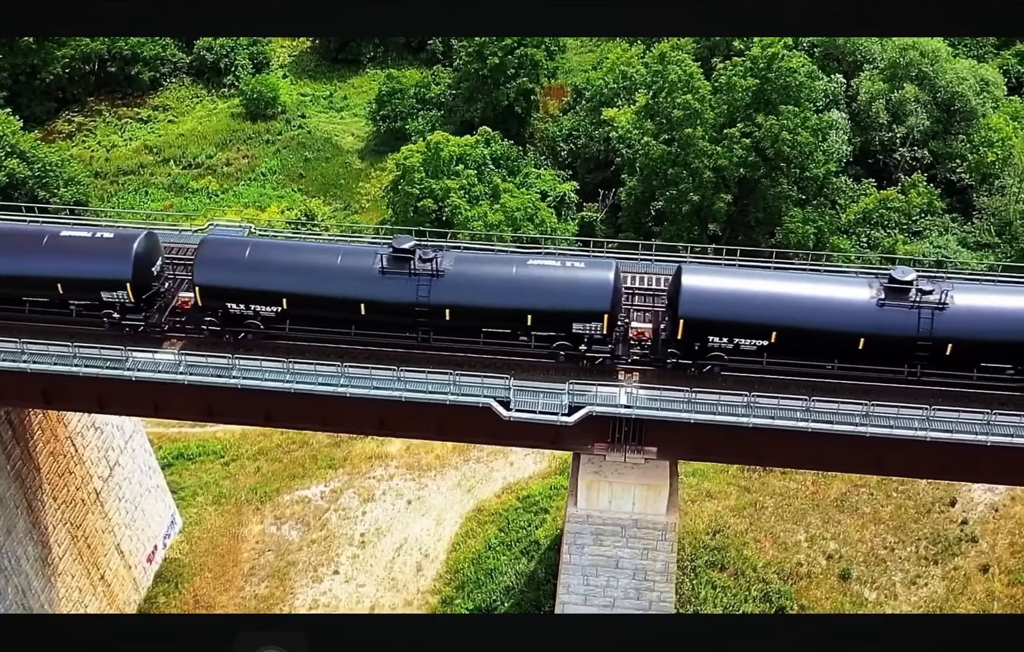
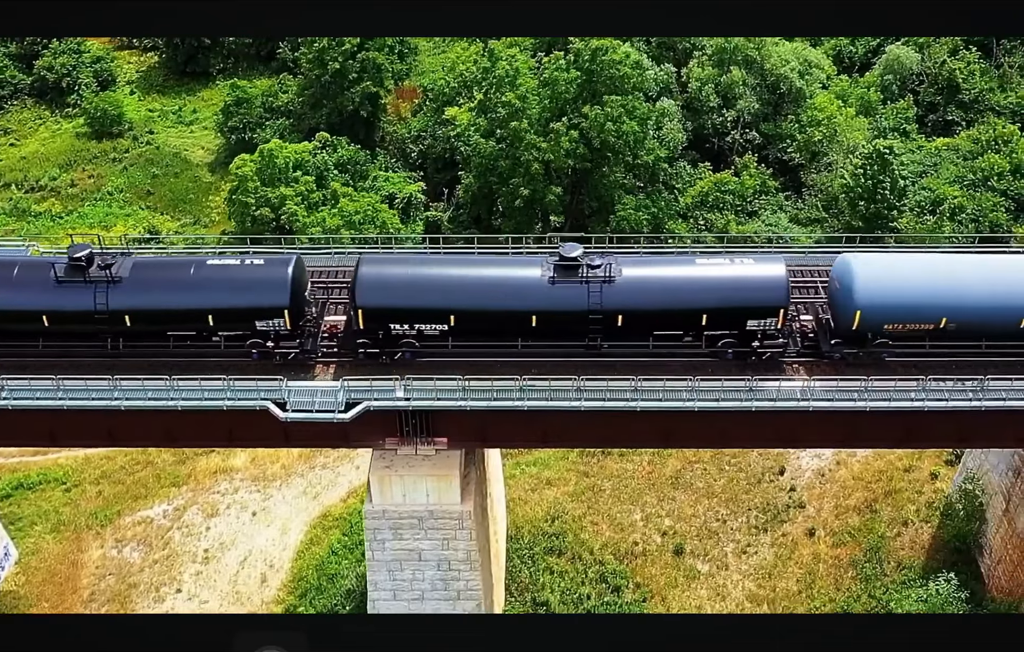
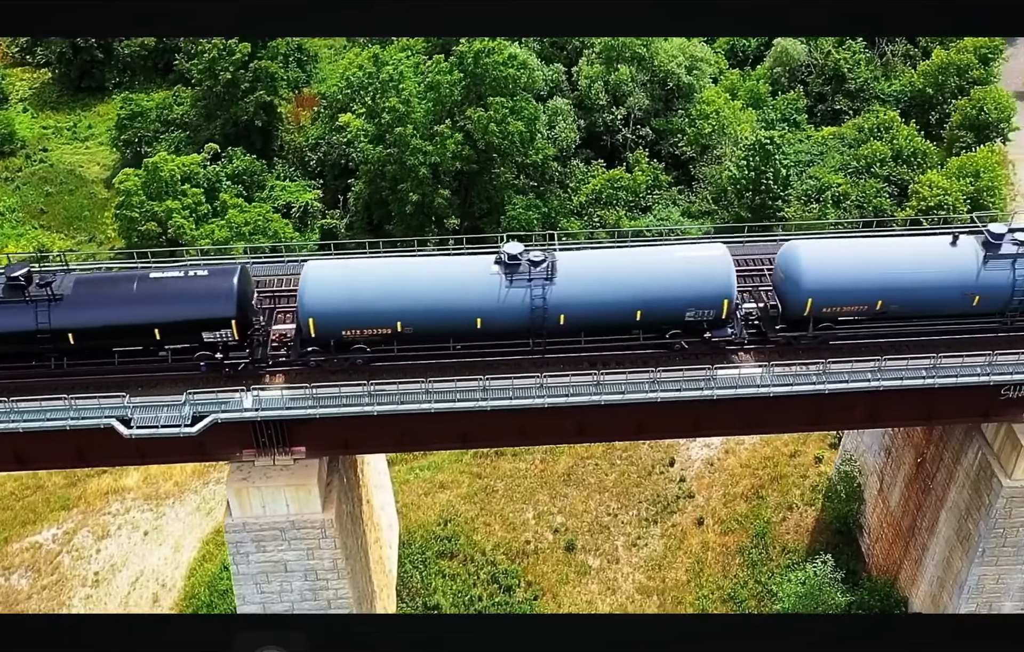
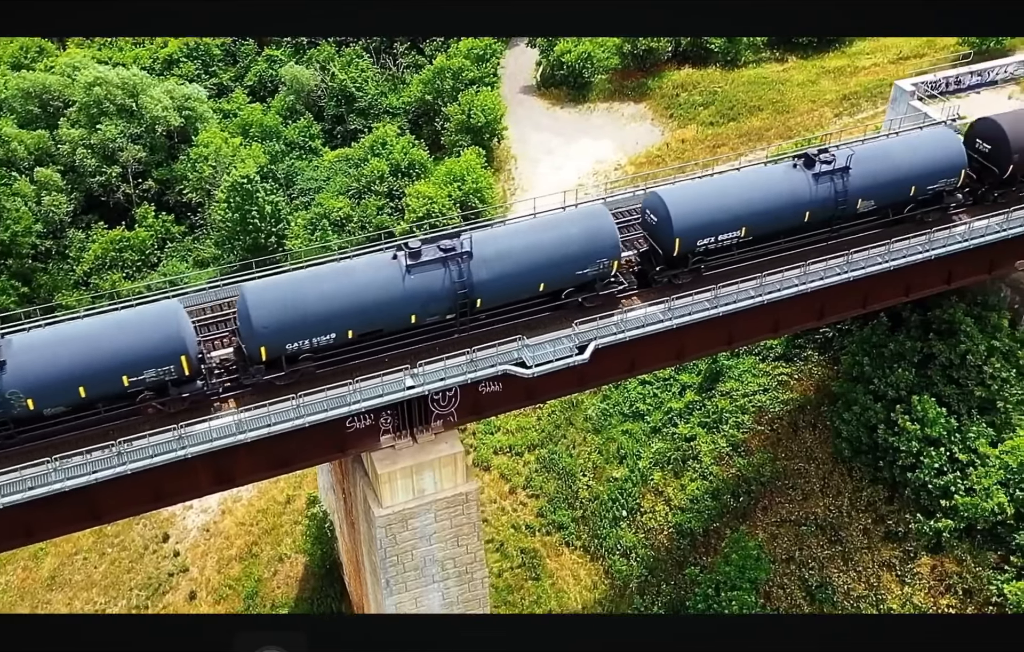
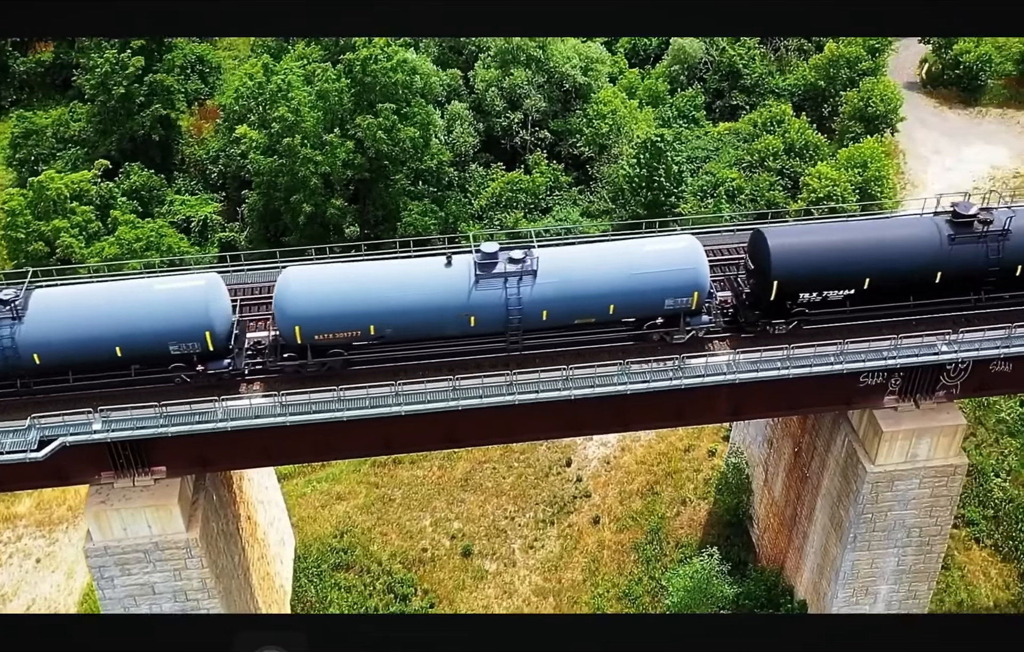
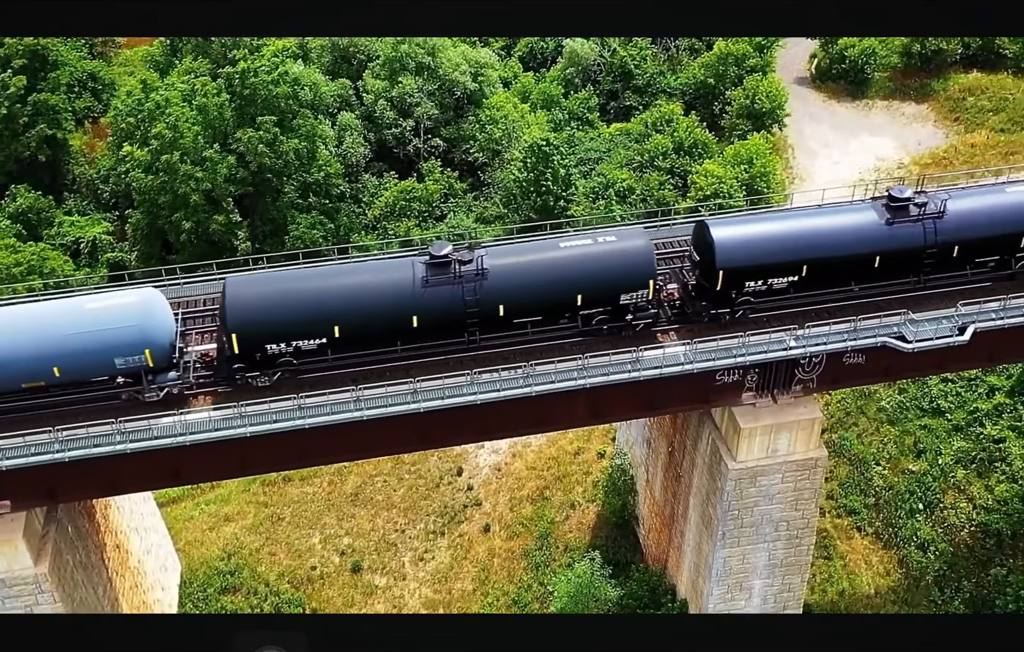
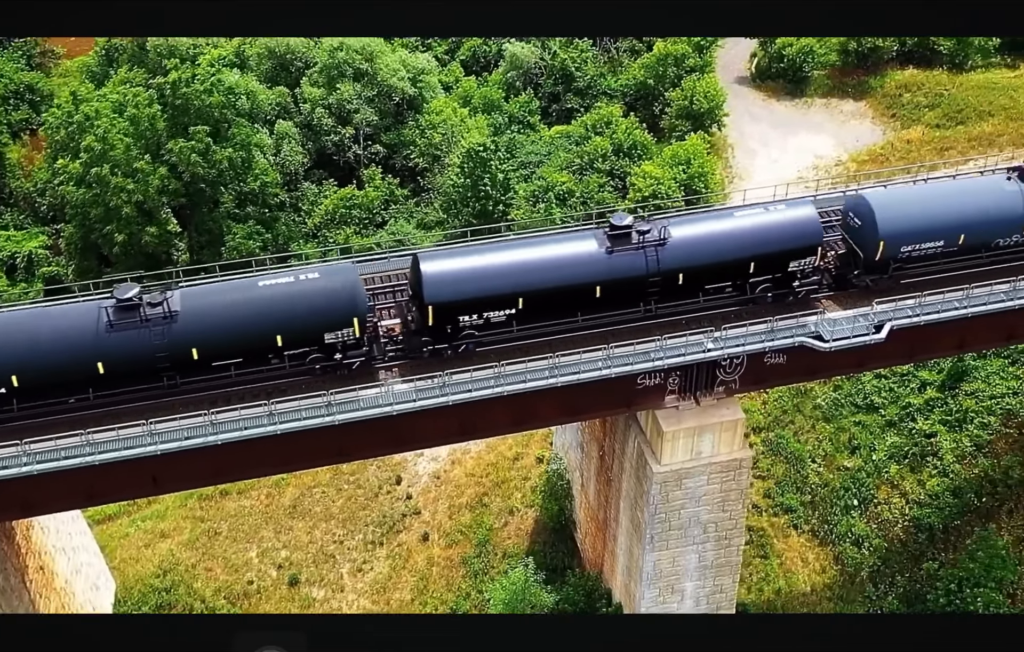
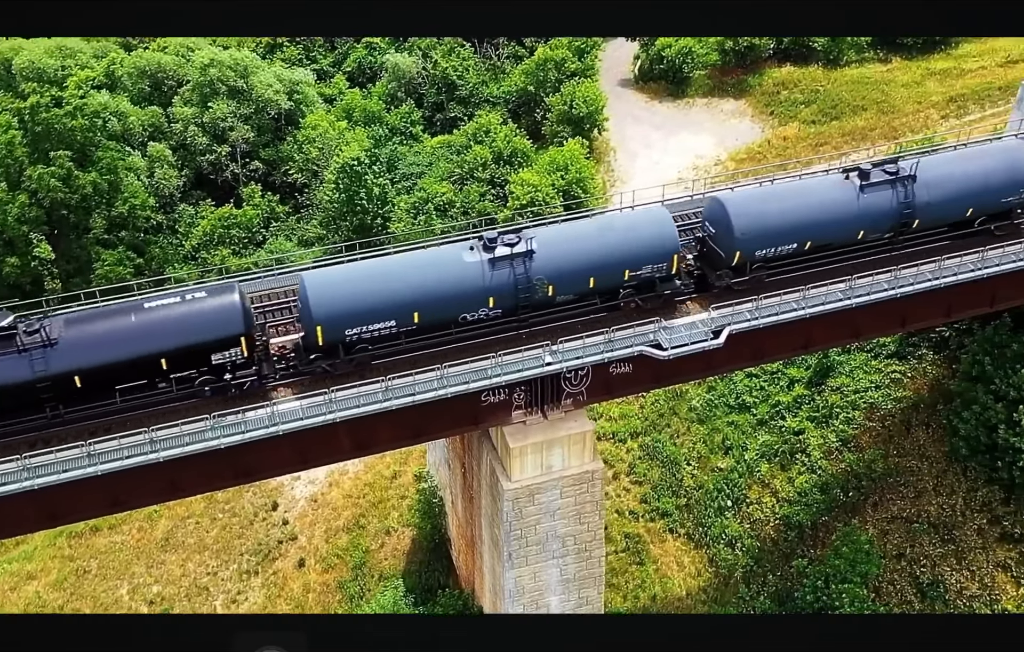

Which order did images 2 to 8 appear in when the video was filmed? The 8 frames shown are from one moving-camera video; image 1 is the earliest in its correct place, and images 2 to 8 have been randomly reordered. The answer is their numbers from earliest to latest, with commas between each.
2, 3, 5, 6, 7, 8, 4
